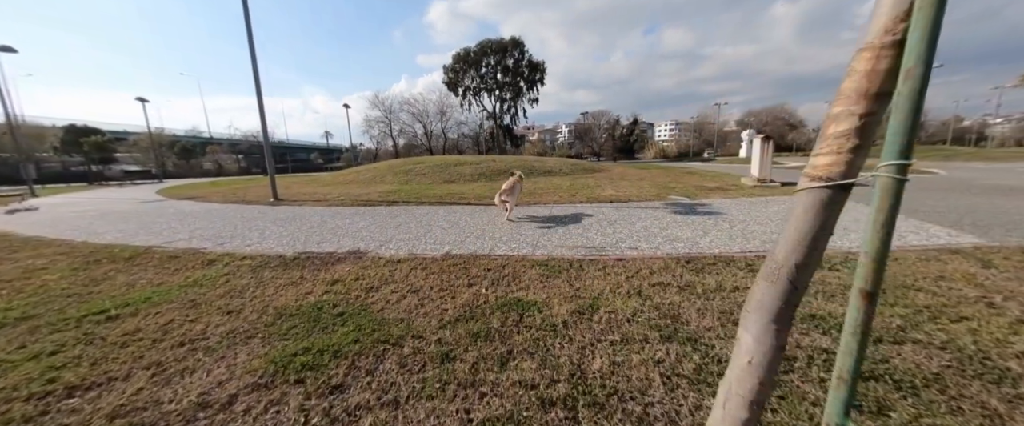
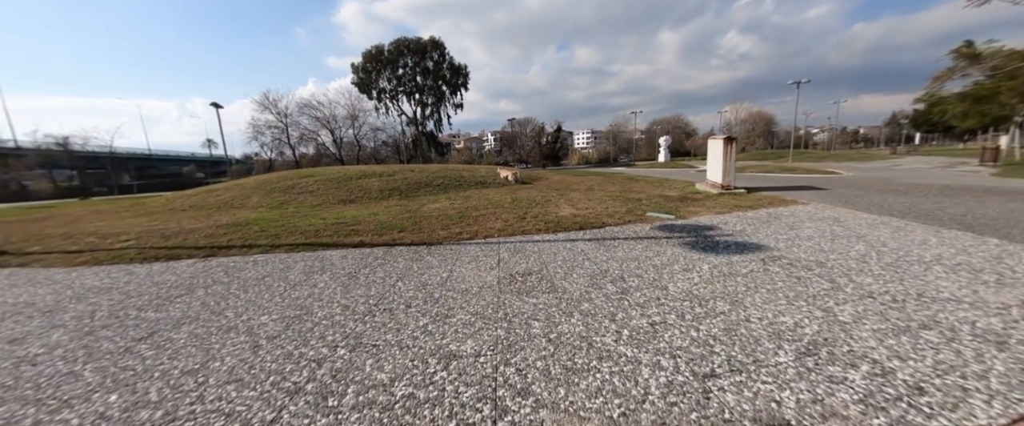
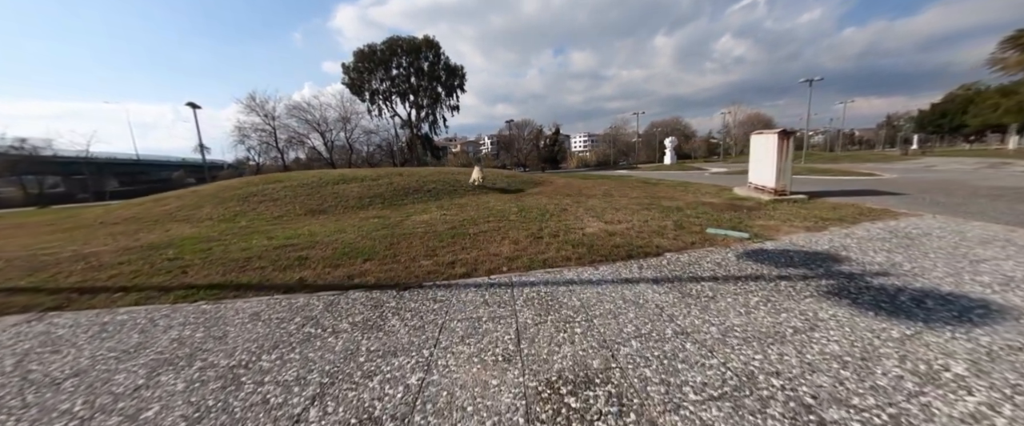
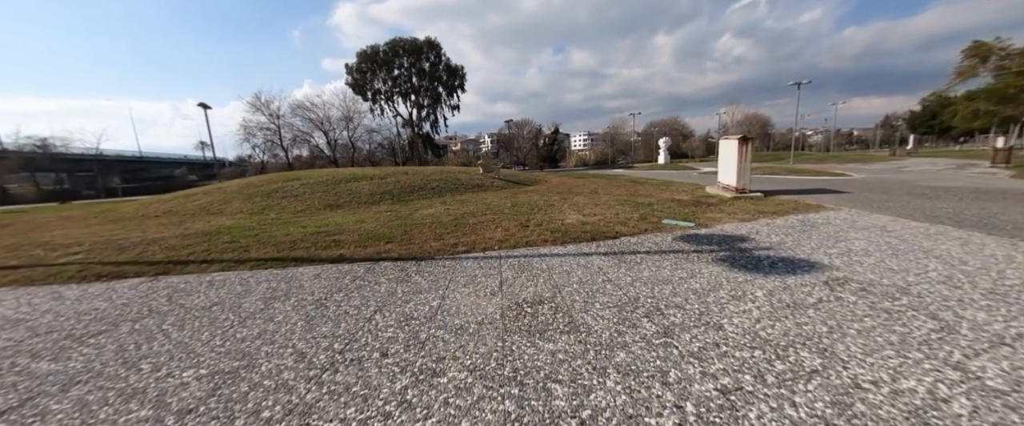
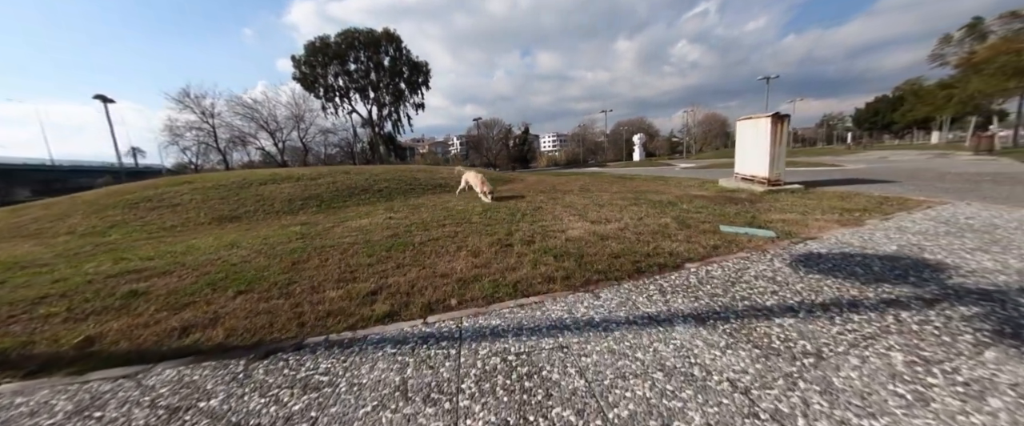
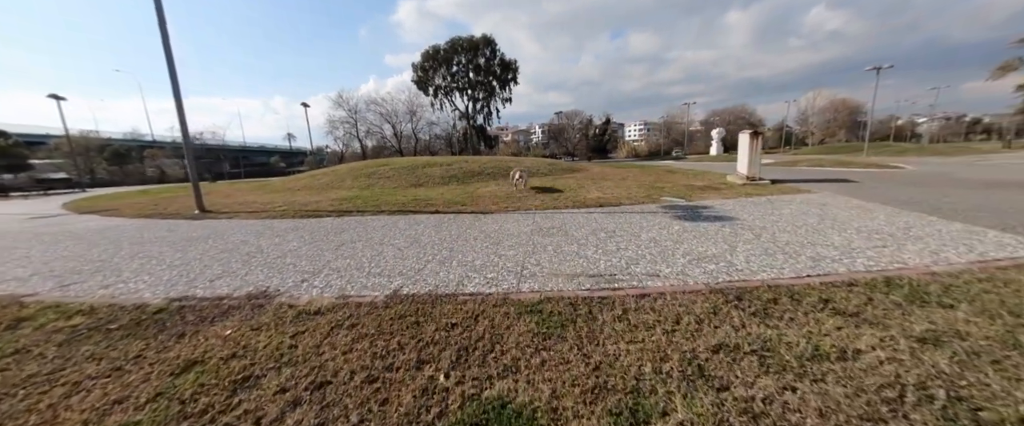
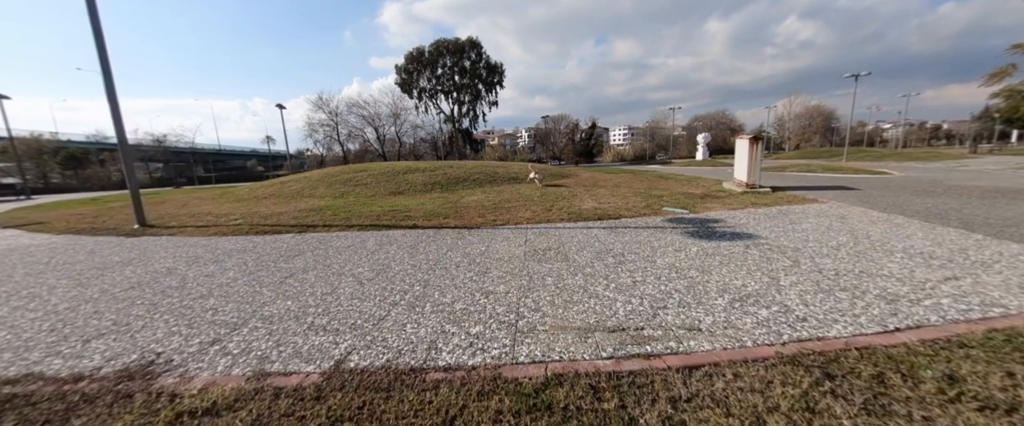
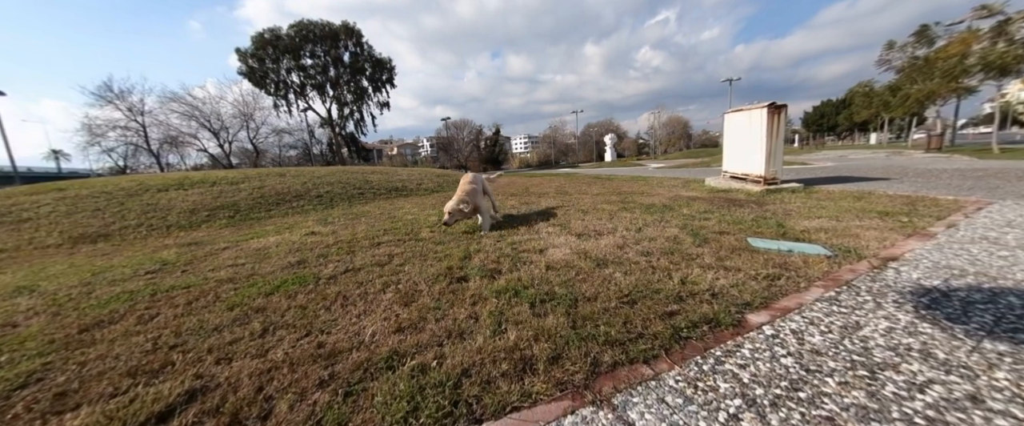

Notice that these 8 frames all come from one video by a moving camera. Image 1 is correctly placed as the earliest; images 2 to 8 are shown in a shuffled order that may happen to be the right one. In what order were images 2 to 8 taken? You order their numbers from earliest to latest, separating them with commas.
6, 7, 2, 4, 3, 5, 8
